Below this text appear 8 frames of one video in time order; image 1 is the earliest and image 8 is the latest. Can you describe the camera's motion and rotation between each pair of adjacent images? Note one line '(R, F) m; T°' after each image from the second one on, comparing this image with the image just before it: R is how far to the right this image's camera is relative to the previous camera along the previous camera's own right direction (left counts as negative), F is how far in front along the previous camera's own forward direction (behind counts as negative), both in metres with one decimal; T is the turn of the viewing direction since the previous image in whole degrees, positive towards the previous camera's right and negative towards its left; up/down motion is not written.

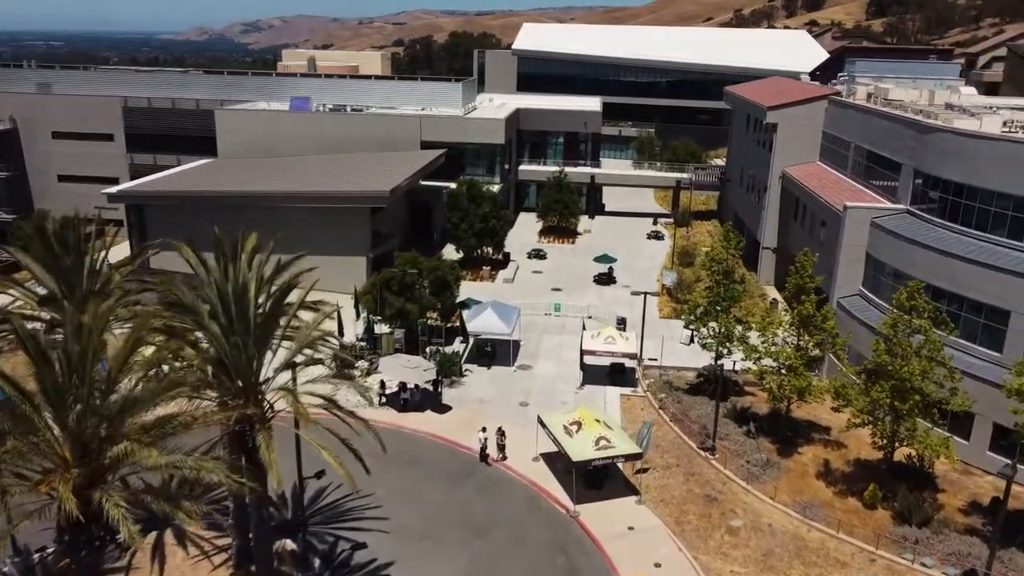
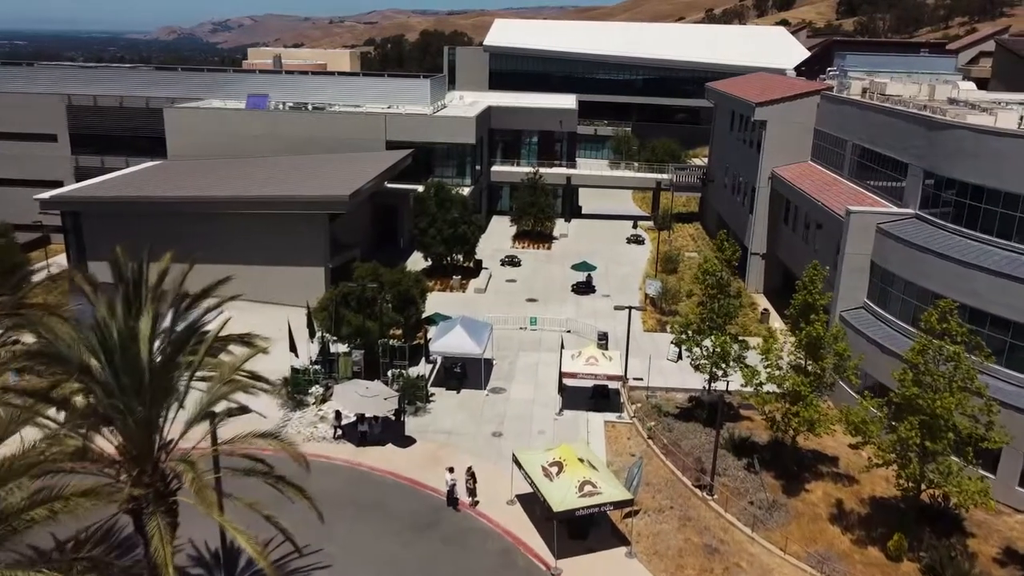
(+0.1, +3.2) m; +2°
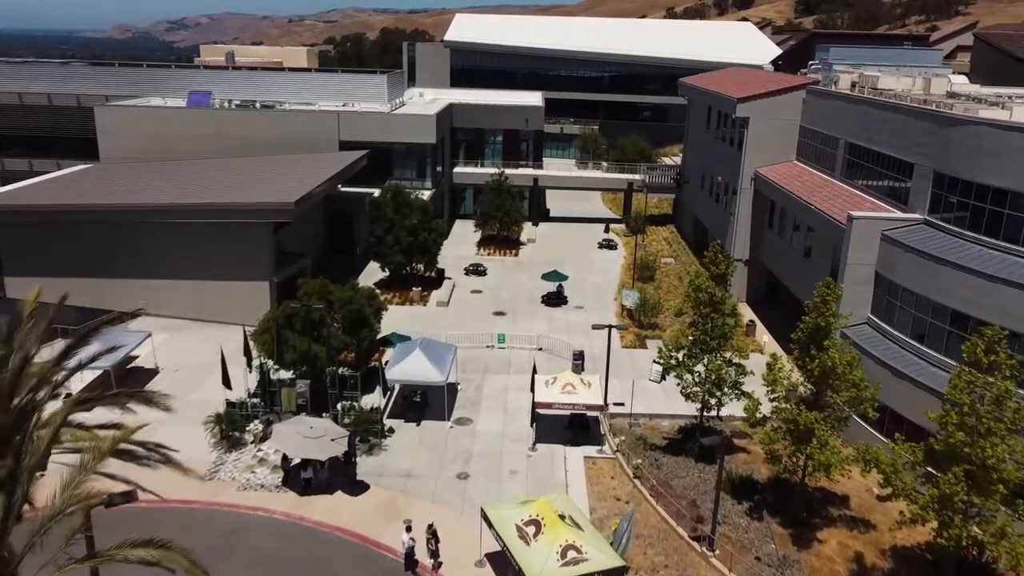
(0.0, +3.3) m; +2°
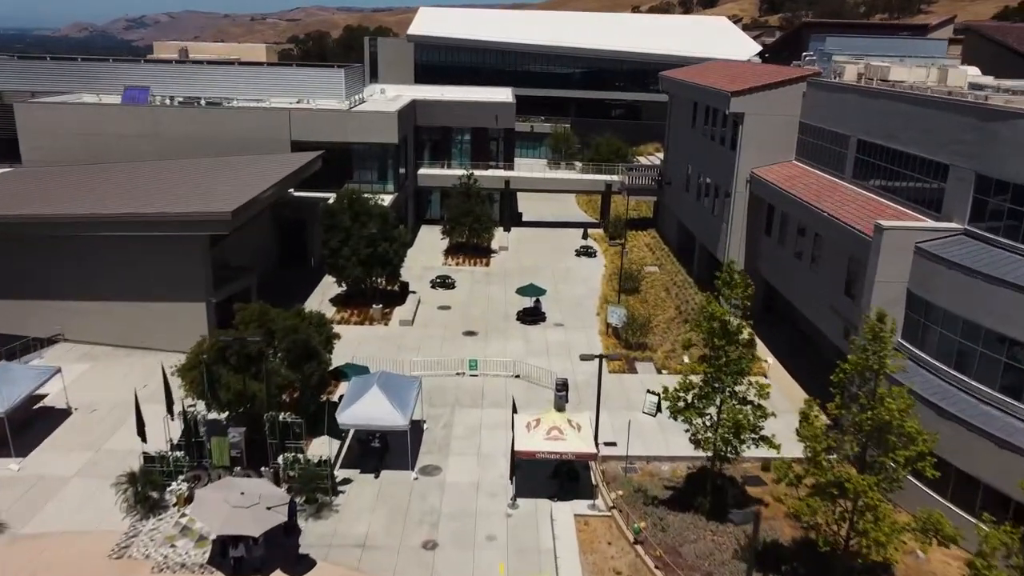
(-0.1, +4.0) m; +2°
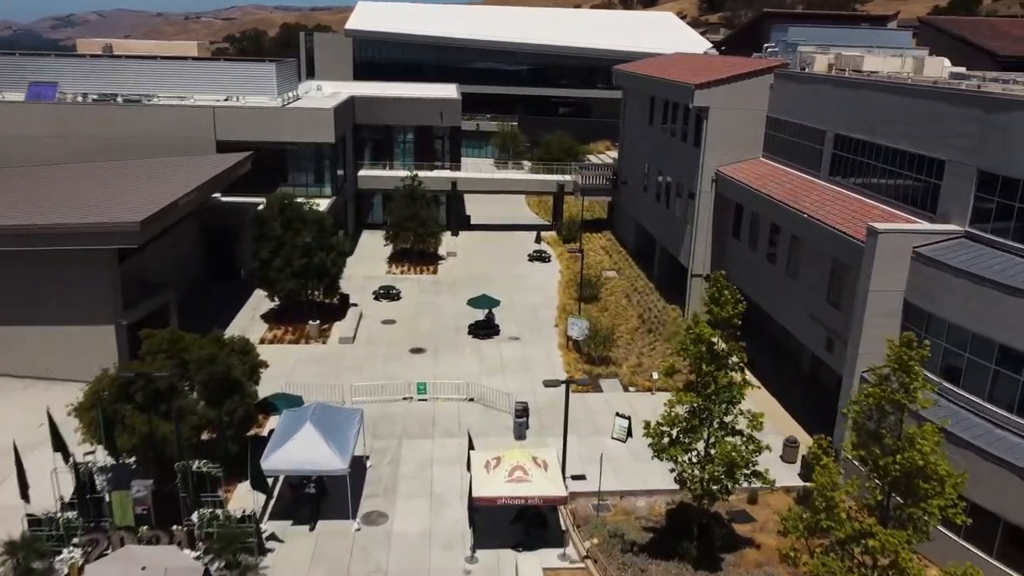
(-0.1, +2.9) m; +4°
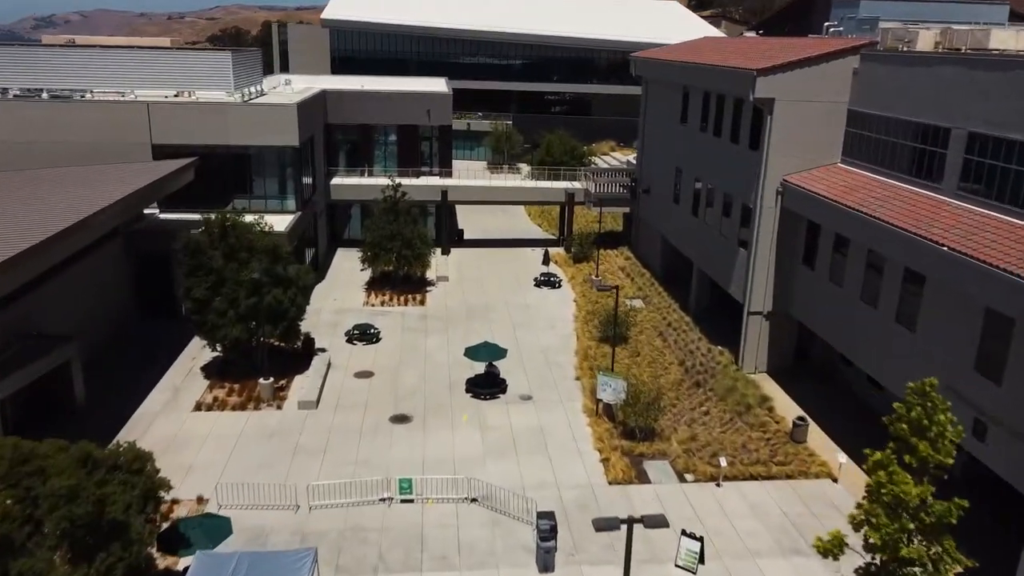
(-0.7, +7.2) m; +1°
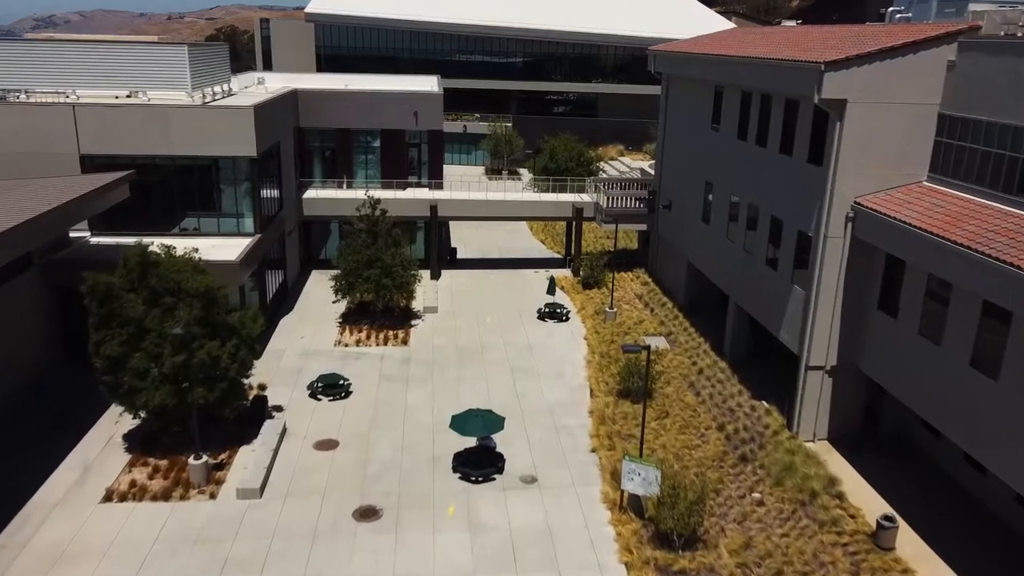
(0.0, +5.3) m; 0°
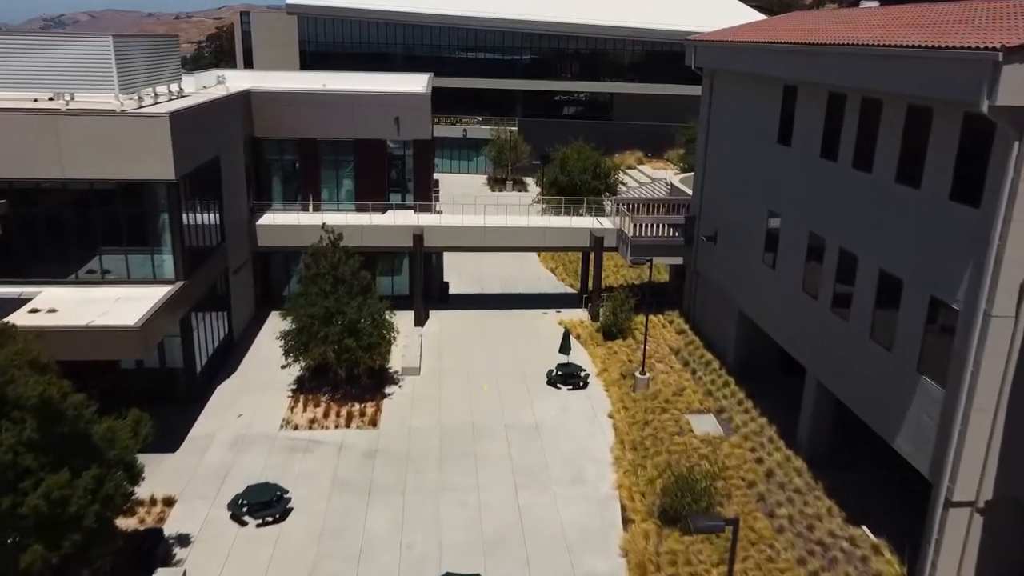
(+0.1, +6.8) m; -1°
